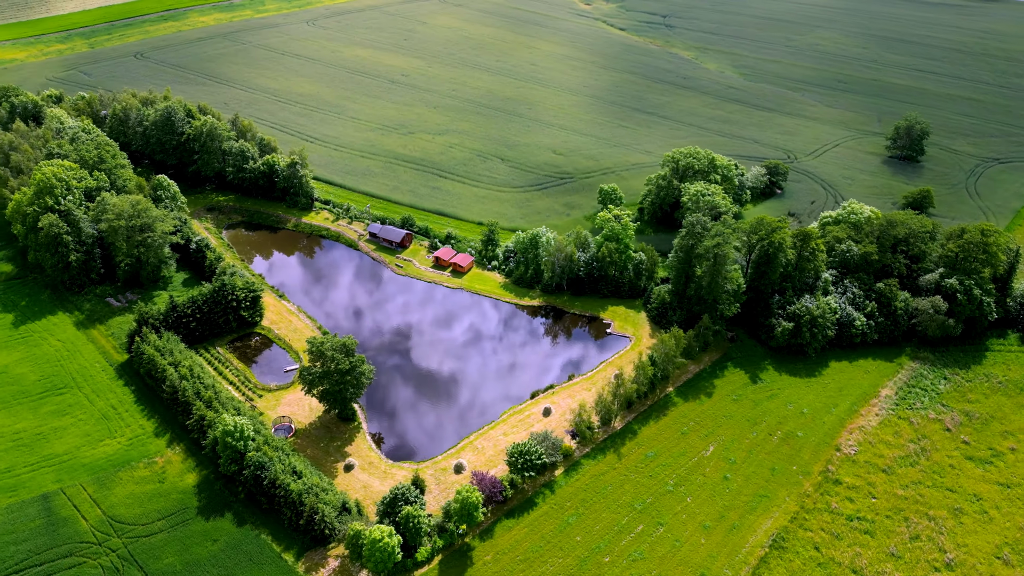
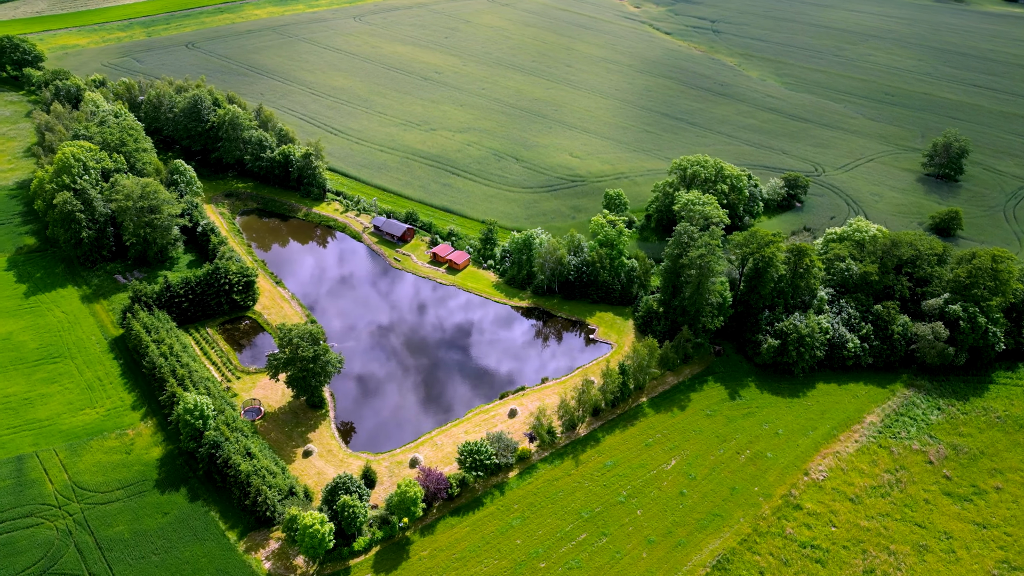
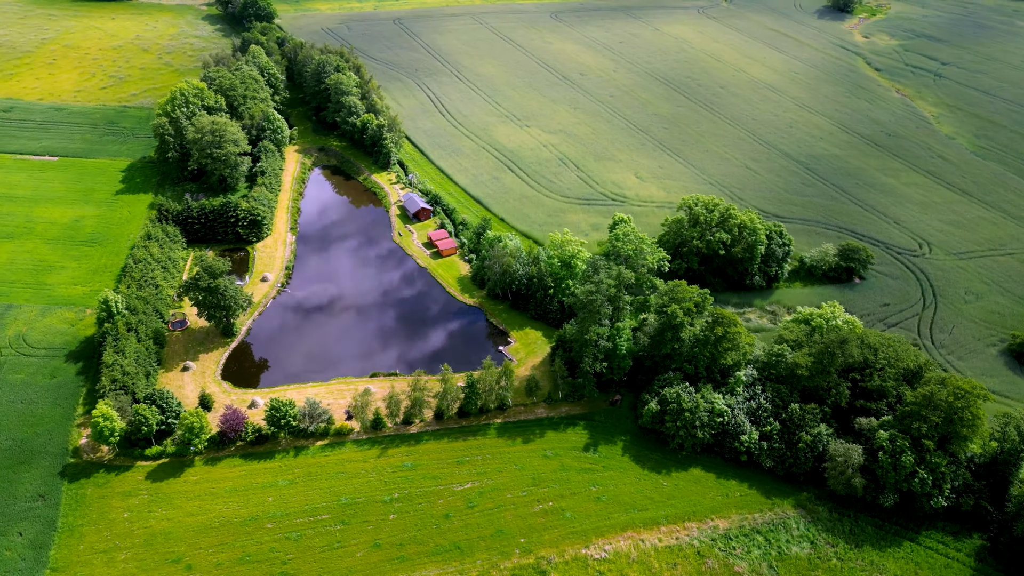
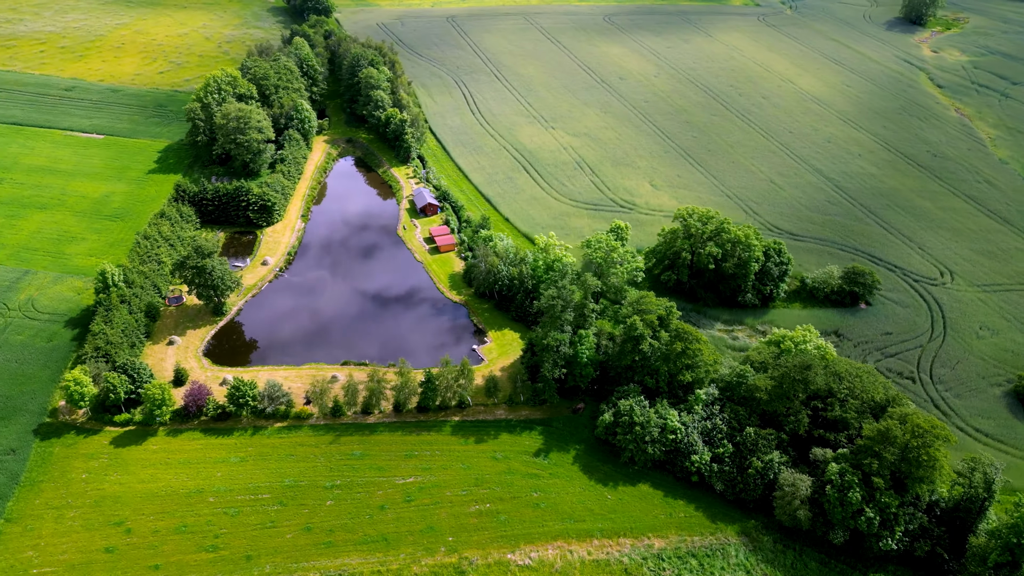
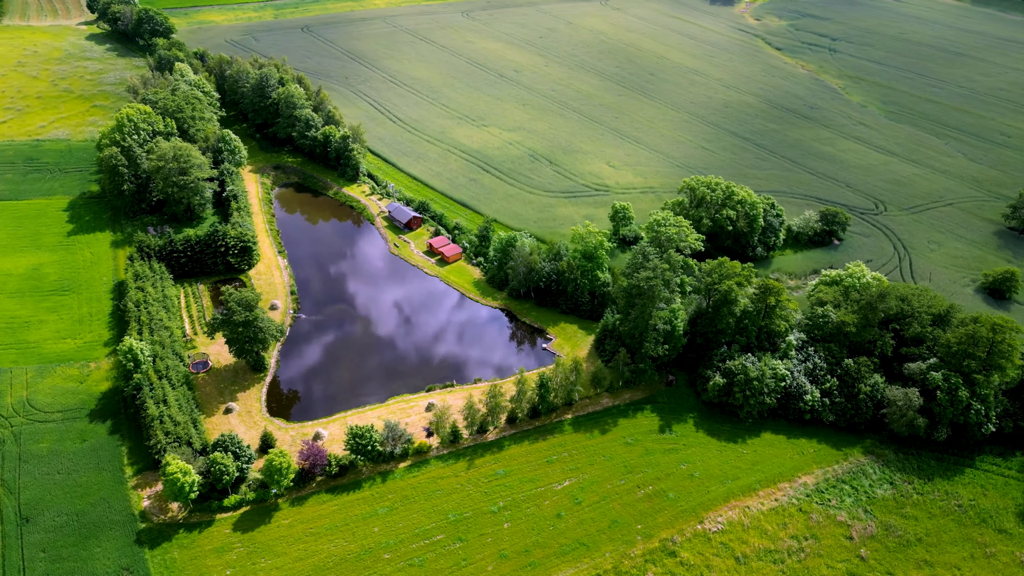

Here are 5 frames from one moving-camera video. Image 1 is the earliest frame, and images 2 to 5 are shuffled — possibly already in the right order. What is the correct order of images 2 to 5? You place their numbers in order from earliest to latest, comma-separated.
2, 5, 3, 4
